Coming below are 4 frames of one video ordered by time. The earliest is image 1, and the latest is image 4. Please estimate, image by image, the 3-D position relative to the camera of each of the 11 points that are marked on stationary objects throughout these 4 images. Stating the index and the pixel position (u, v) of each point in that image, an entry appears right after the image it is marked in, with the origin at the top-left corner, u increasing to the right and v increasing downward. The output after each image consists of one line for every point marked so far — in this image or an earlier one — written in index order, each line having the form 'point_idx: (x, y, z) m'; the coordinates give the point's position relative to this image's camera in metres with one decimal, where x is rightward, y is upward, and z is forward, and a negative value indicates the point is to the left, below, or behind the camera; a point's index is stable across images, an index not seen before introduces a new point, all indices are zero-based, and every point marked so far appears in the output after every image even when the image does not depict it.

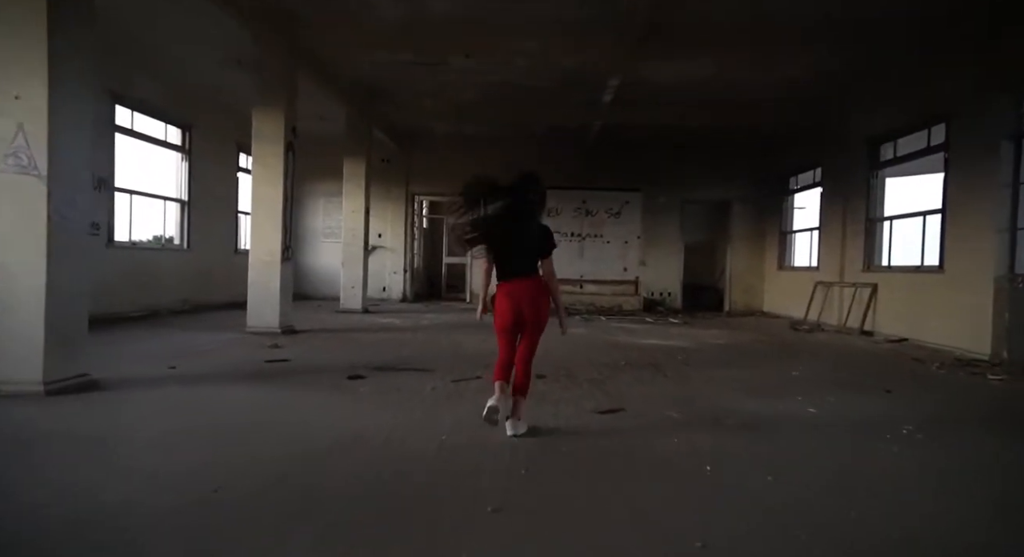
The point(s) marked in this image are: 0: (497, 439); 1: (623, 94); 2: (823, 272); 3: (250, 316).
0: (-0.1, -0.9, +3.5) m
1: (+2.0, +3.3, +10.6) m
2: (+5.9, +0.1, +11.1) m
3: (-3.4, -0.5, +7.5) m
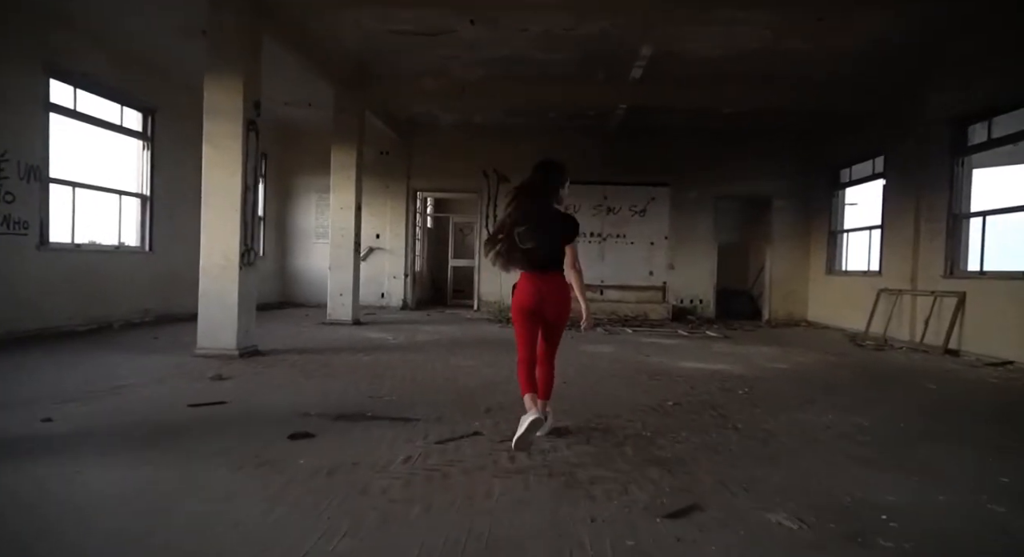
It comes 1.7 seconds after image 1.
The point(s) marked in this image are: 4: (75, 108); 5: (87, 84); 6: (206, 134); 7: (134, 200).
0: (0.0, -1.0, +2.0) m
1: (+2.2, +3.2, +9.1) m
2: (+6.1, 0.0, +9.5) m
3: (-3.2, -0.6, +6.1) m
4: (-5.6, +2.2, +7.5) m
5: (-5.5, +2.5, +7.6) m
6: (-3.1, +1.5, +6.1) m
7: (-5.6, +1.2, +8.7) m
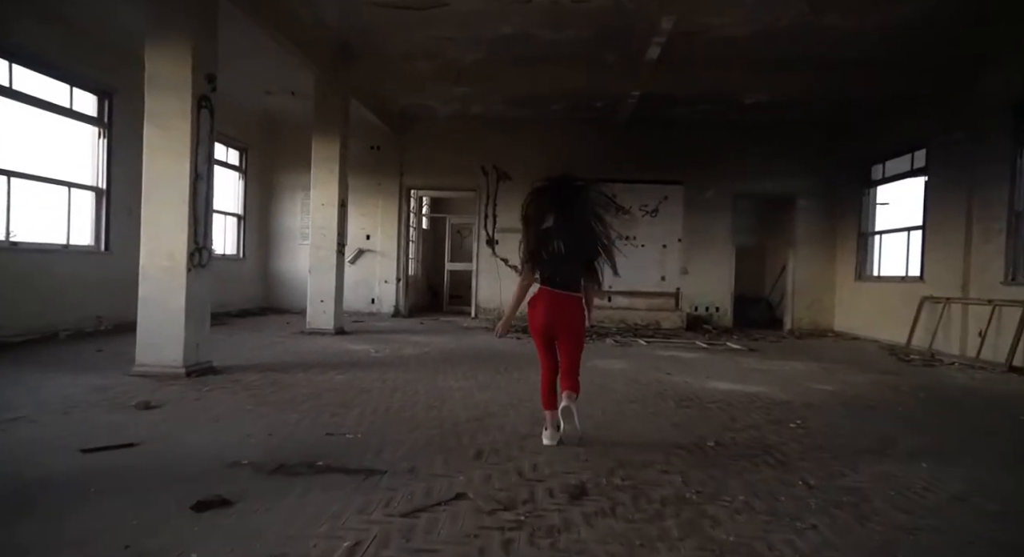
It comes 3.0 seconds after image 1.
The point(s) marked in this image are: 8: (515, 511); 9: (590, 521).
0: (-0.1, -1.1, +1.1) m
1: (+2.2, +3.1, +8.1) m
2: (+6.1, -0.1, +8.5) m
3: (-3.2, -0.6, +5.1) m
4: (-5.6, +2.1, +6.6) m
5: (-5.5, +2.5, +6.7) m
6: (-3.1, +1.4, +5.1) m
7: (-5.6, +1.1, +7.8) m
8: (0.0, -1.0, +2.5) m
9: (+0.3, -1.0, +2.5) m
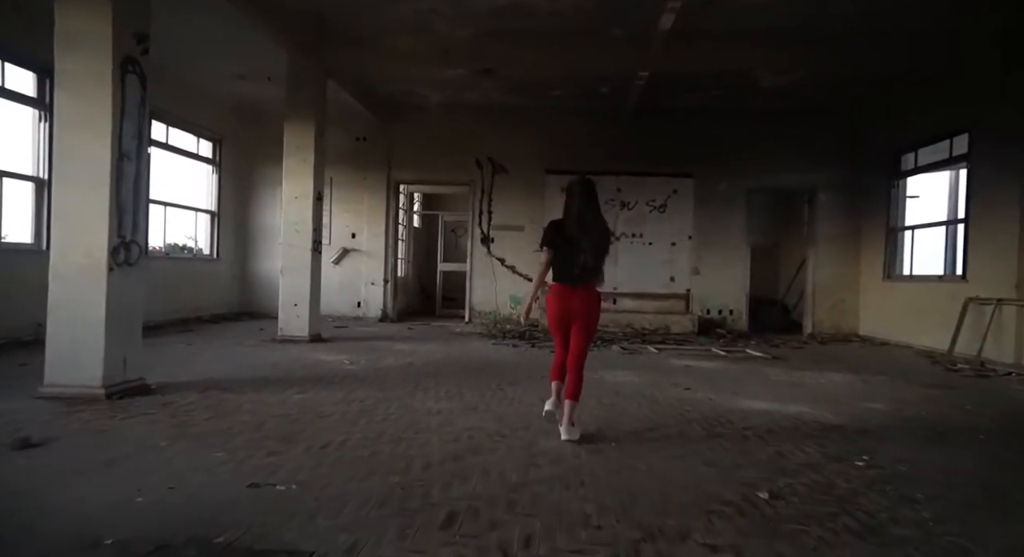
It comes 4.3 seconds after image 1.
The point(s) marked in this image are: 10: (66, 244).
0: (-0.1, -1.0, +0.1) m
1: (+2.1, +3.1, +7.2) m
2: (+6.0, -0.1, +7.6) m
3: (-3.3, -0.6, +4.2) m
4: (-5.6, +2.1, +5.7) m
5: (-5.6, +2.4, +5.8) m
6: (-3.2, +1.4, +4.2) m
7: (-5.6, +1.1, +6.9) m
8: (0.0, -1.0, +1.6) m
9: (+0.3, -1.0, +1.5) m
10: (-3.2, +0.2, +4.2) m
